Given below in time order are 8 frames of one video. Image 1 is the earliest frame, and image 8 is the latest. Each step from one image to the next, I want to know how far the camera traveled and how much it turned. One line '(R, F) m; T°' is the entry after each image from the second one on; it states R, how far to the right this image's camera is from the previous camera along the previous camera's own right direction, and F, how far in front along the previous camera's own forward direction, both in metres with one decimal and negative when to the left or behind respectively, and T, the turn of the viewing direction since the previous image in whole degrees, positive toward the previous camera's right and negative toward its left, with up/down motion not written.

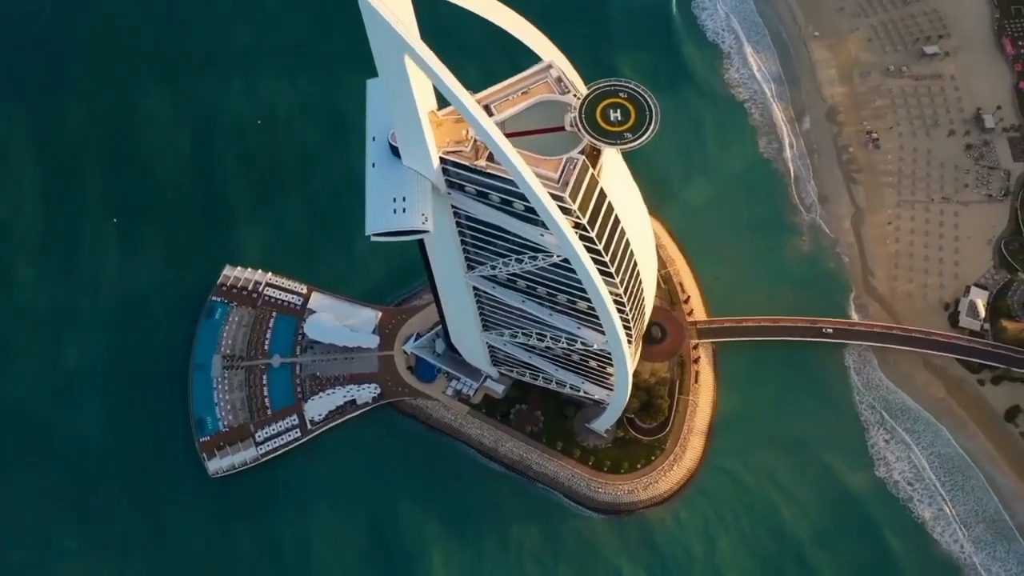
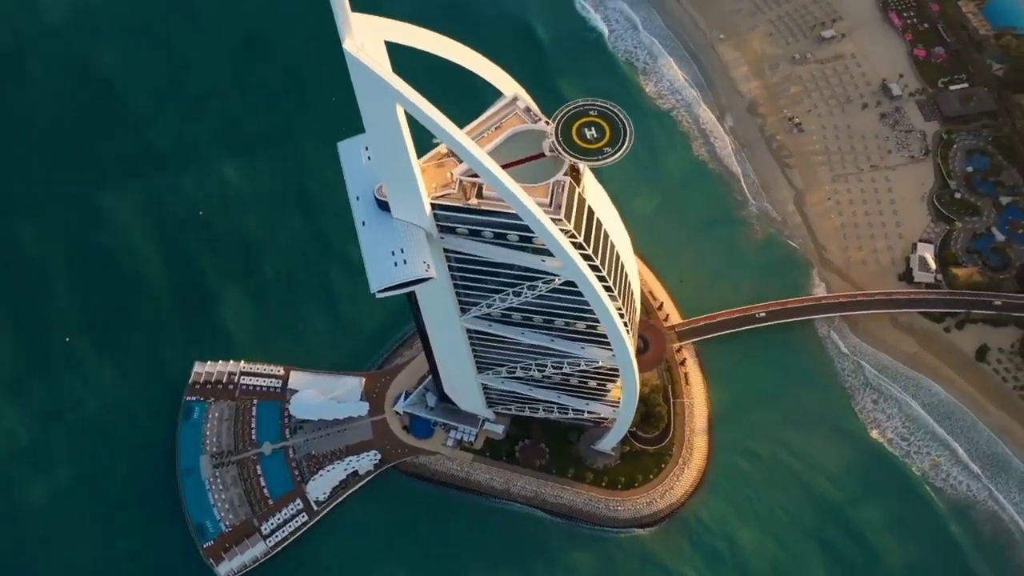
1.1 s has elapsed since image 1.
(-5.4, -0.1) m; +6°
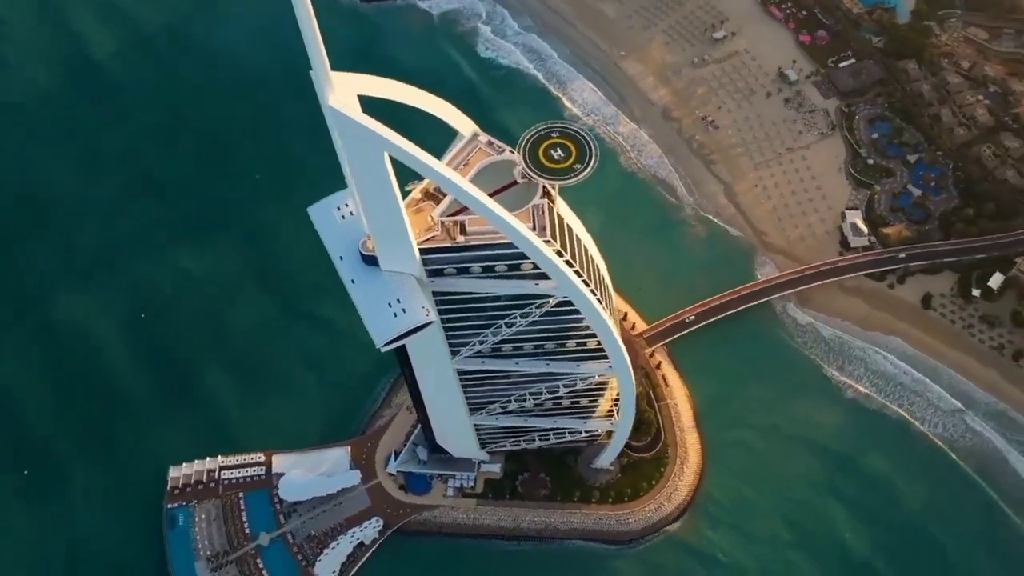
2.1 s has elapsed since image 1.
(-5.3, -0.1) m; +6°
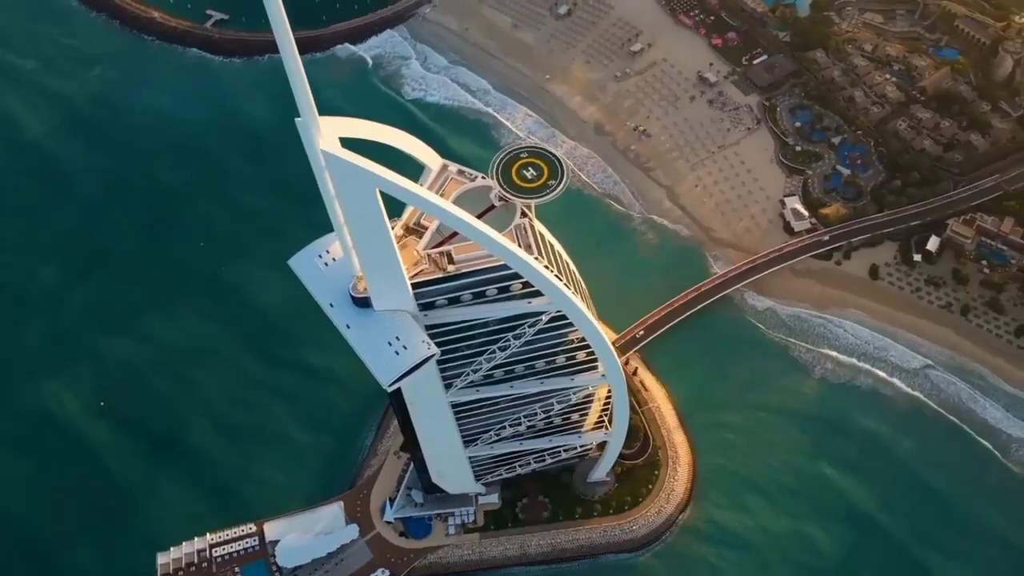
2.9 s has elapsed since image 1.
(-4.2, -0.2) m; +5°
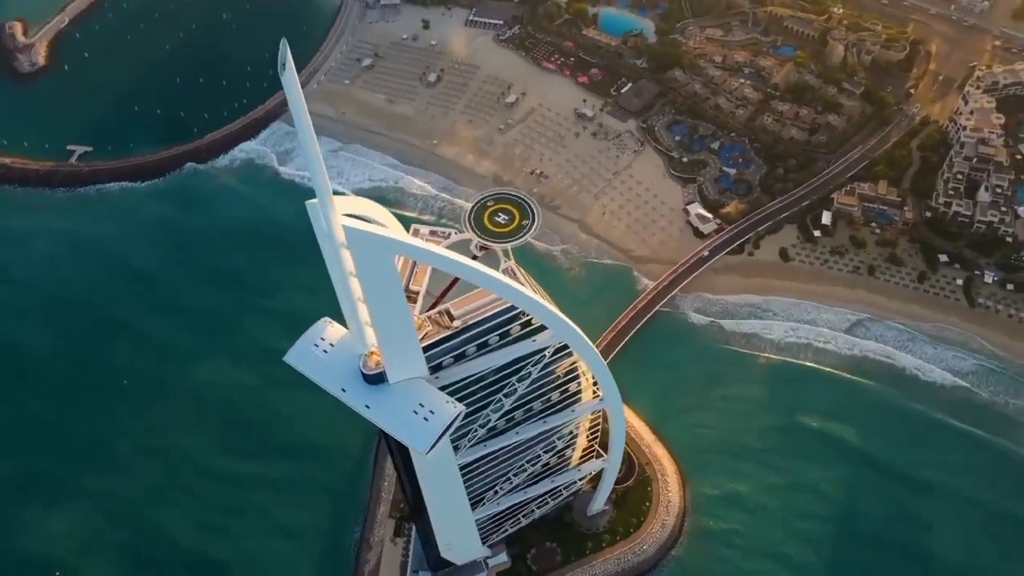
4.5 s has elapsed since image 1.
(-8.4, -0.1) m; +9°
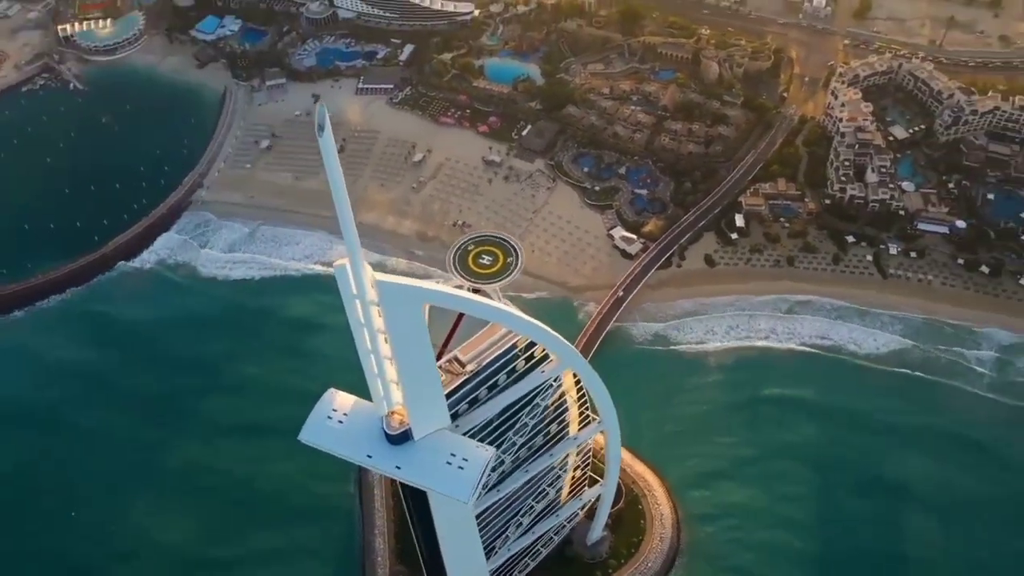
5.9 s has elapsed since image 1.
(-7.4, -0.2) m; +8°
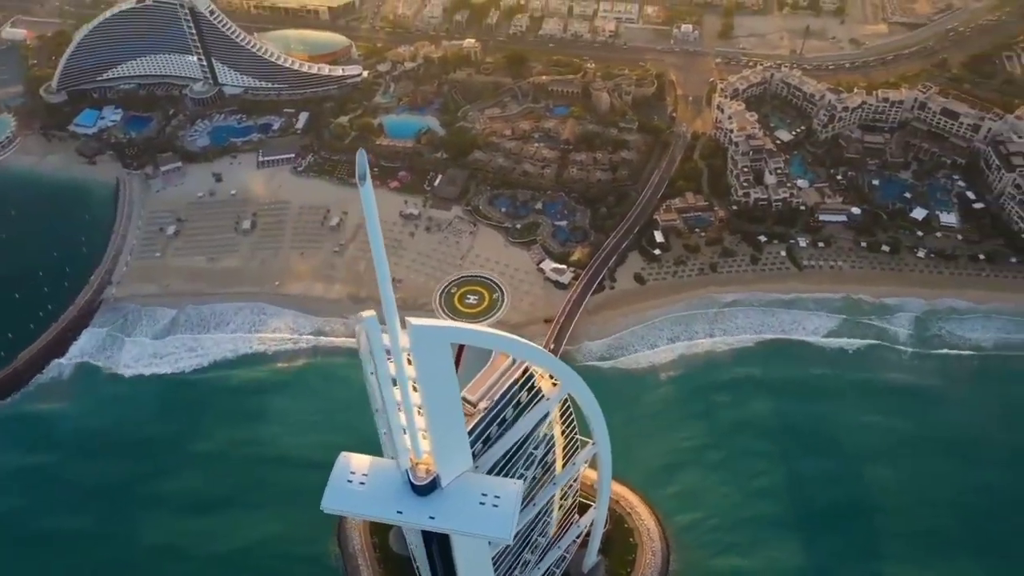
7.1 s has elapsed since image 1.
(-7.0, -0.2) m; +8°
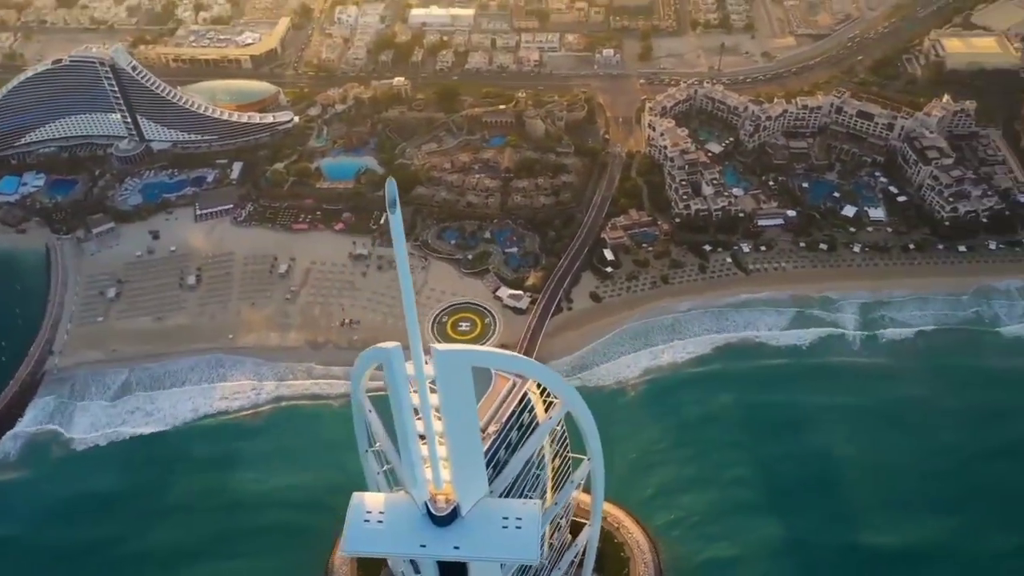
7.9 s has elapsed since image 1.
(-4.6, -0.3) m; +5°
